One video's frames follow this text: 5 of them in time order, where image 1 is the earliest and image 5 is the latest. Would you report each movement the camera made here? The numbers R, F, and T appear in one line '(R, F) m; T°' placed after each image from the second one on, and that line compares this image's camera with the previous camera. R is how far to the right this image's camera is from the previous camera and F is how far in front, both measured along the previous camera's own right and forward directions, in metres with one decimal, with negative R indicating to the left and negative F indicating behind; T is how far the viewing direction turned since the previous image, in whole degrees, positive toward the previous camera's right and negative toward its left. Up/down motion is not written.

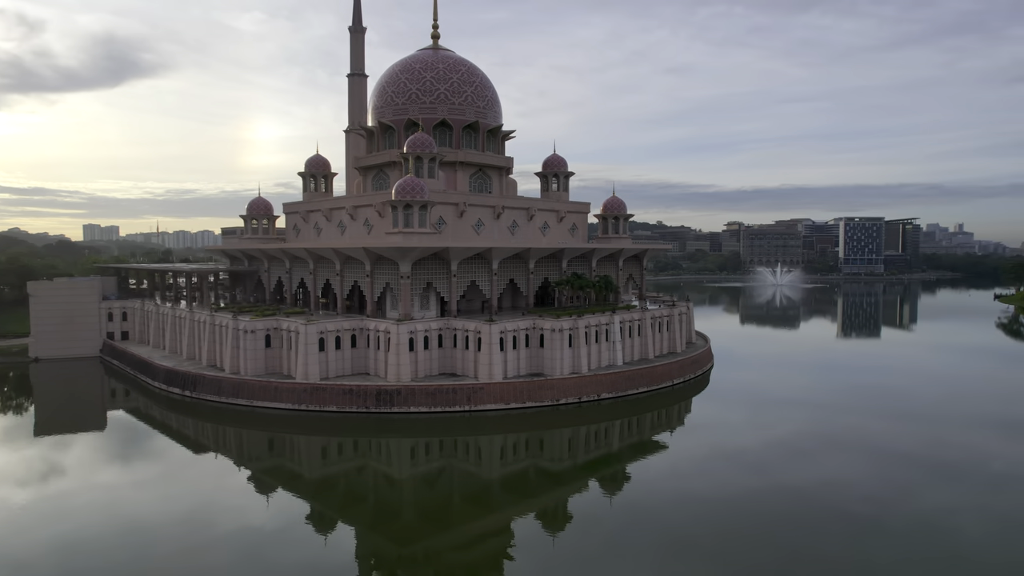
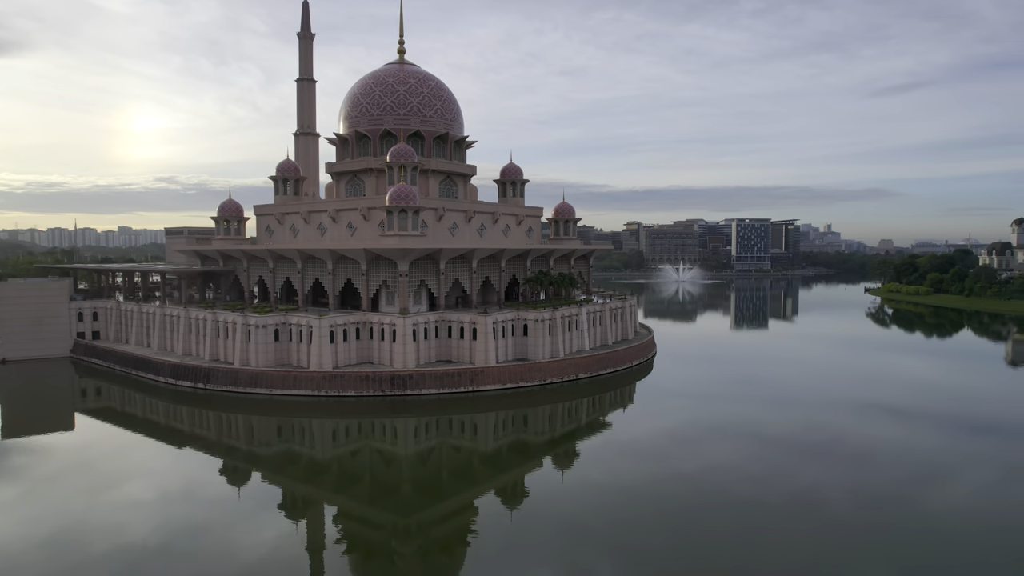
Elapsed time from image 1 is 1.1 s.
(-0.5, -0.4) m; +8°
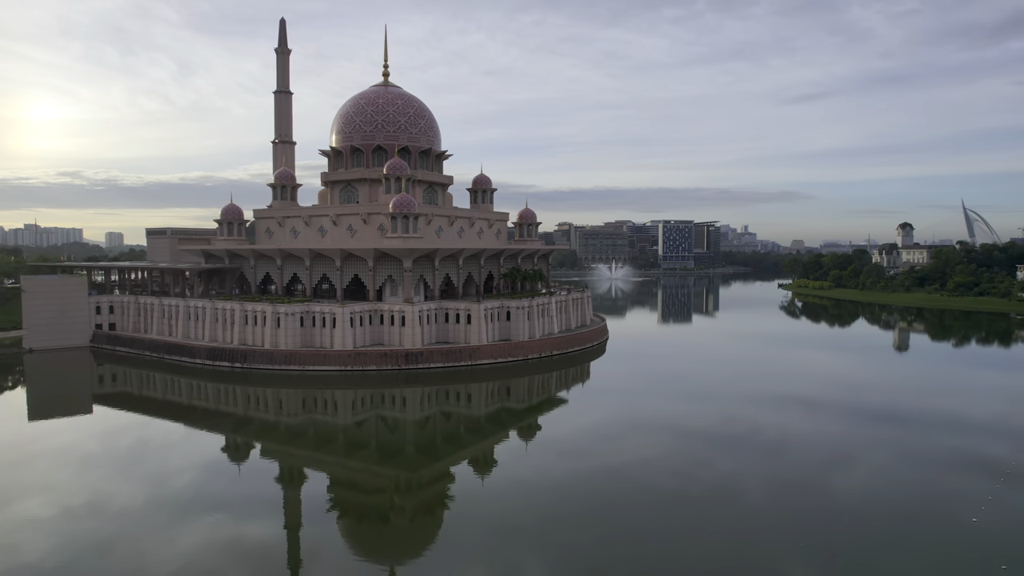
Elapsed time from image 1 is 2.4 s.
(-0.4, -0.7) m; +6°
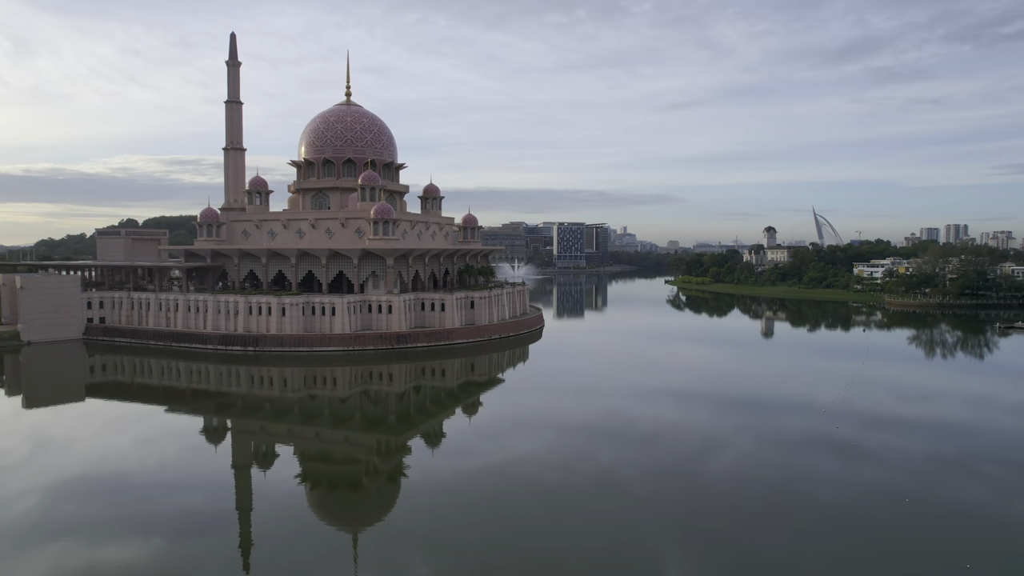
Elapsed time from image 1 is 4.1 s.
(-0.6, -0.9) m; +10°
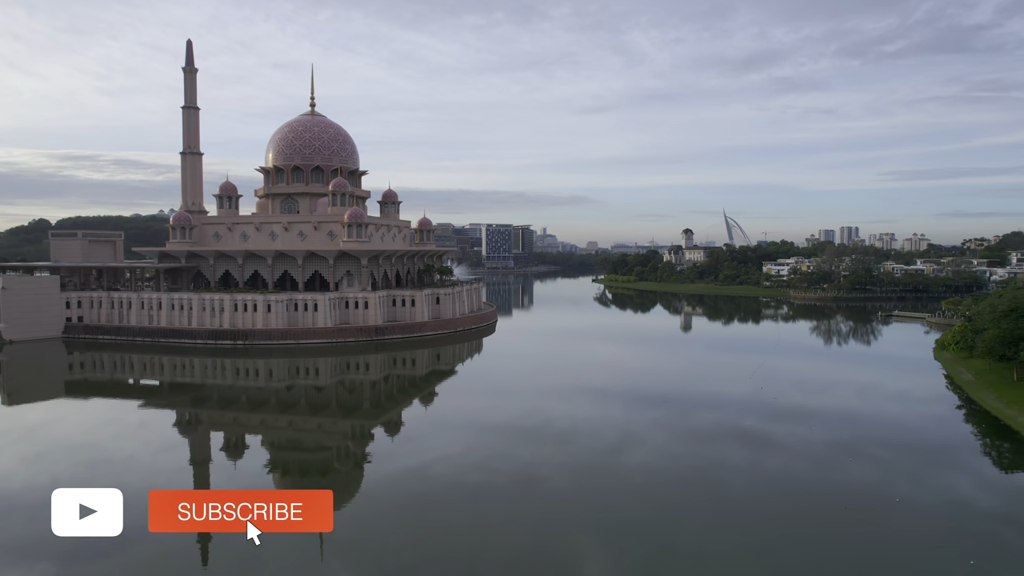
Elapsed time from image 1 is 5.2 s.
(-0.4, -0.6) m; +7°
